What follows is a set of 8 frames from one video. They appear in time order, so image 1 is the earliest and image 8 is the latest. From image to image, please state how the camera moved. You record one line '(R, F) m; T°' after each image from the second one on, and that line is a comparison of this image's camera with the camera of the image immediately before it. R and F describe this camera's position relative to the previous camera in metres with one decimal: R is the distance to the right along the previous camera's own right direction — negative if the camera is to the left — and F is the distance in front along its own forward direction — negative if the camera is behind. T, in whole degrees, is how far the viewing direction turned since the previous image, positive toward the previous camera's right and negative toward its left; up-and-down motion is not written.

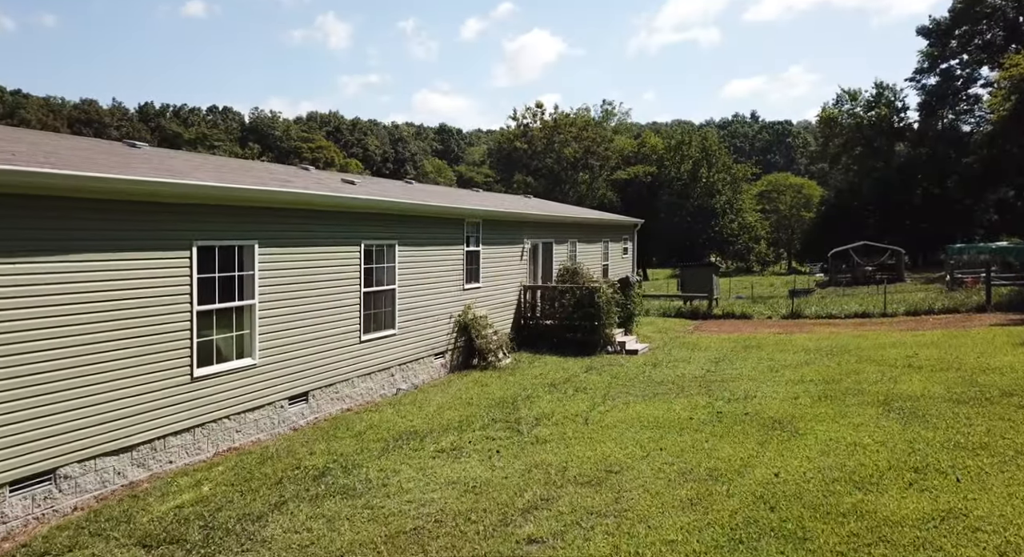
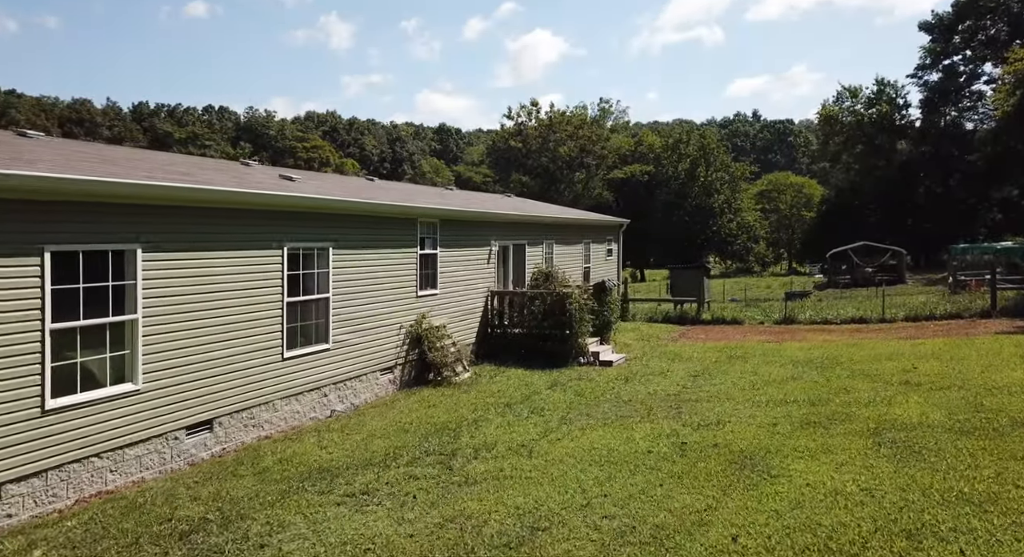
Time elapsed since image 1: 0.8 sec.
(+0.7, +1.1) m; 0°
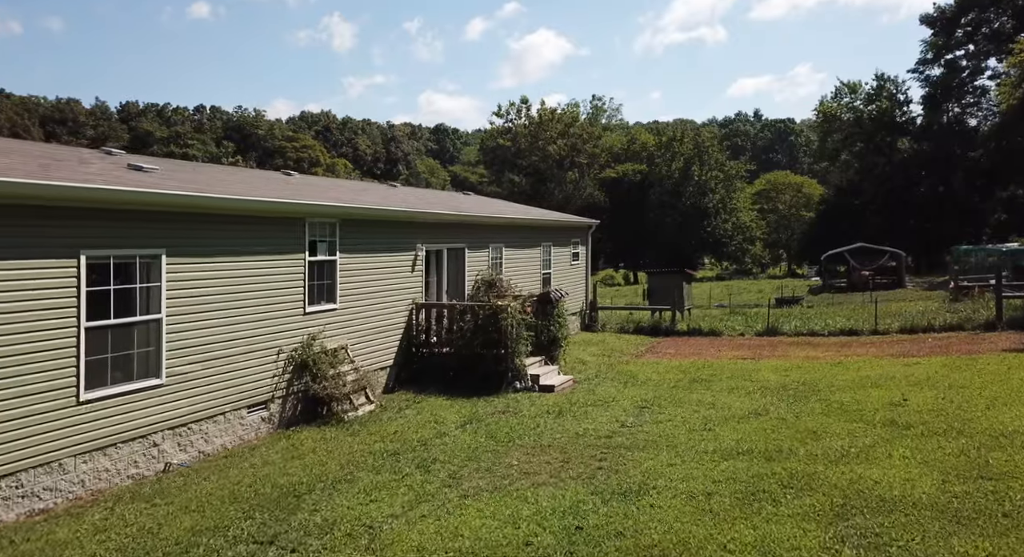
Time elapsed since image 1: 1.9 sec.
(+1.2, +1.9) m; 0°
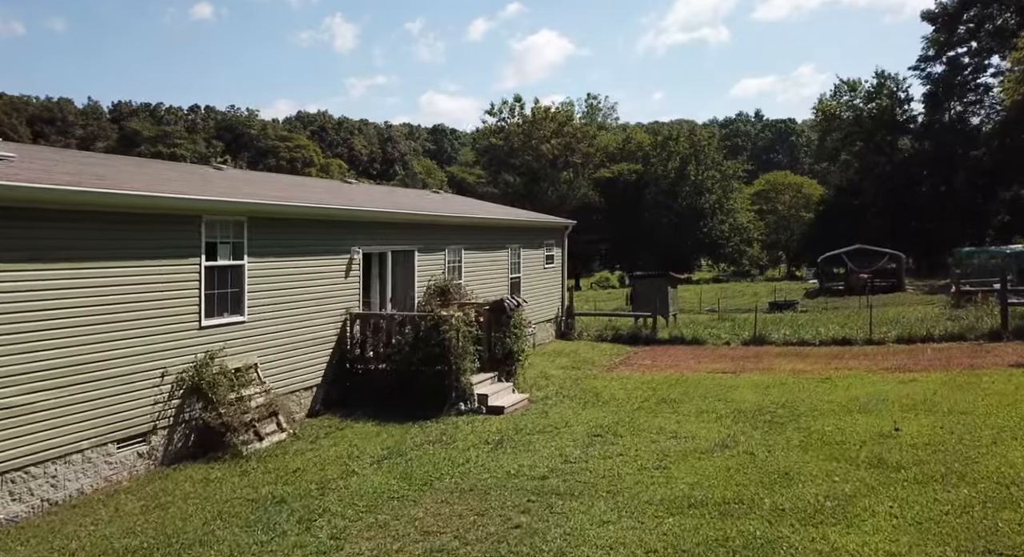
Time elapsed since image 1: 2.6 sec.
(+0.8, +1.3) m; 0°
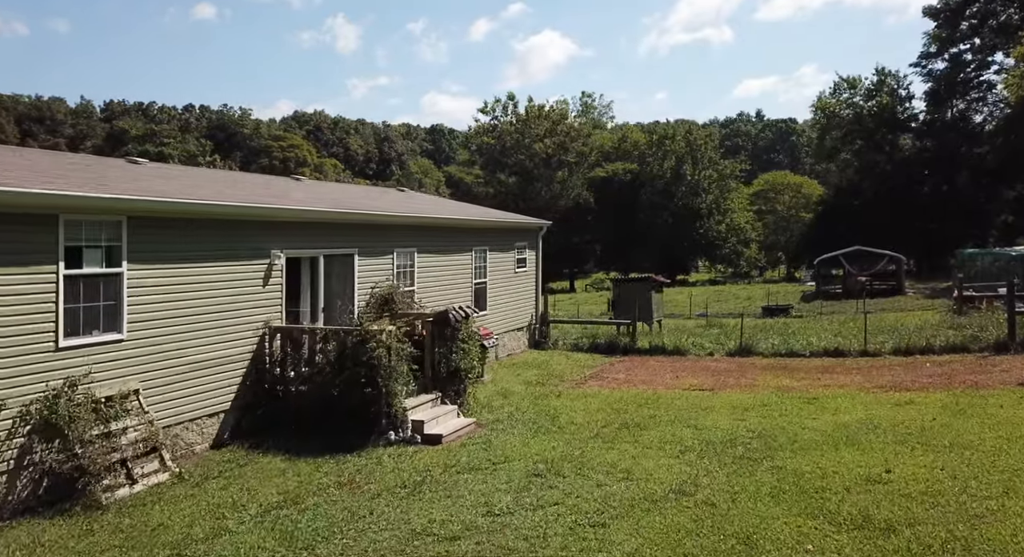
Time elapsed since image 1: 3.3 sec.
(+0.8, +1.3) m; 0°
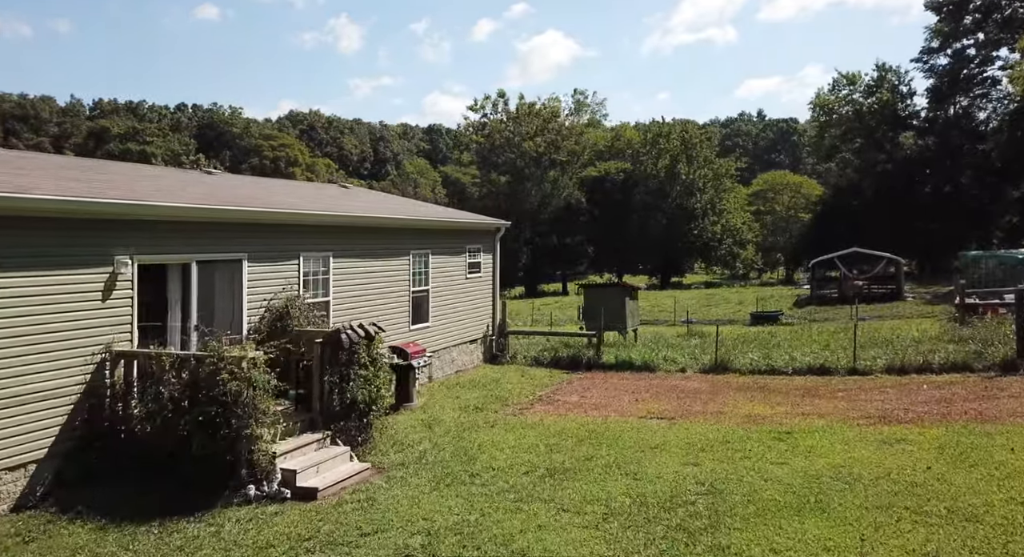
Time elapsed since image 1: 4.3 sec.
(+1.1, +1.7) m; 0°
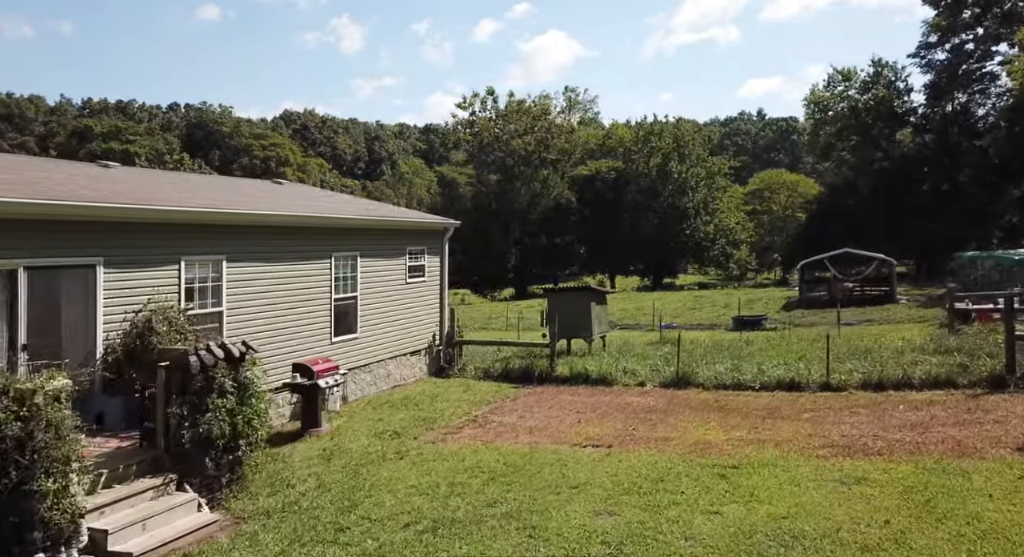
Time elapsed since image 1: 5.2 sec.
(+1.1, +1.3) m; 0°
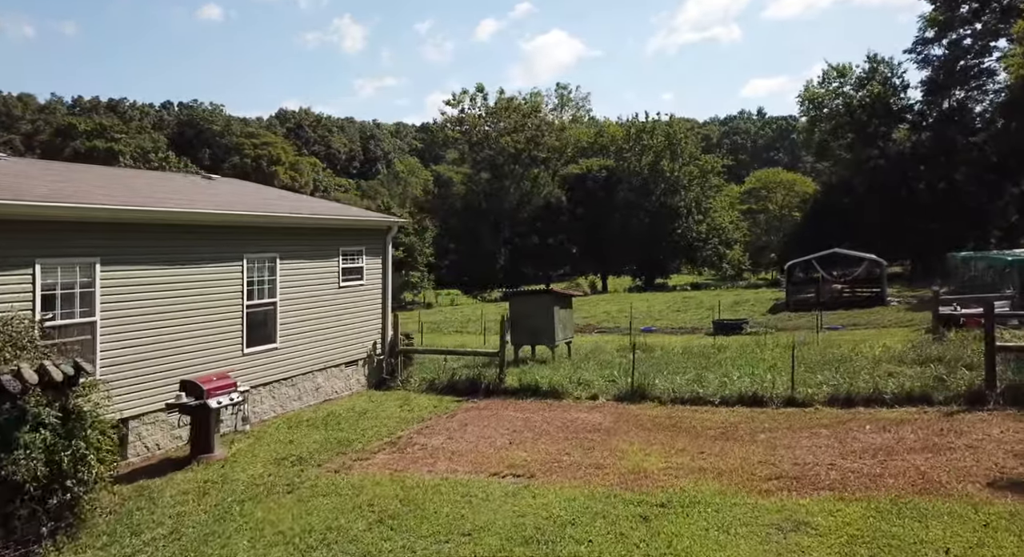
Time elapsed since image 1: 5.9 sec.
(+1.1, +1.1) m; 0°
